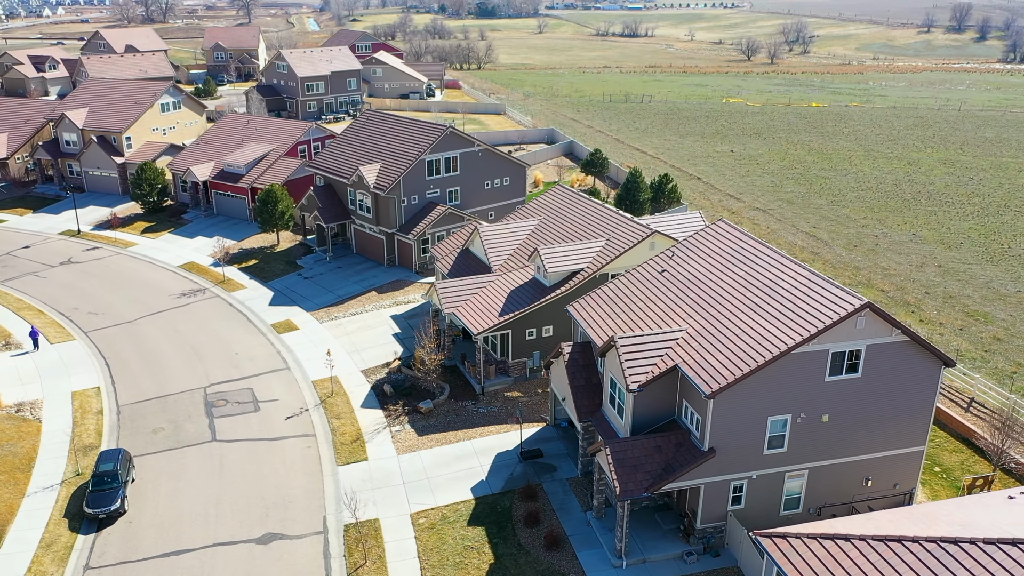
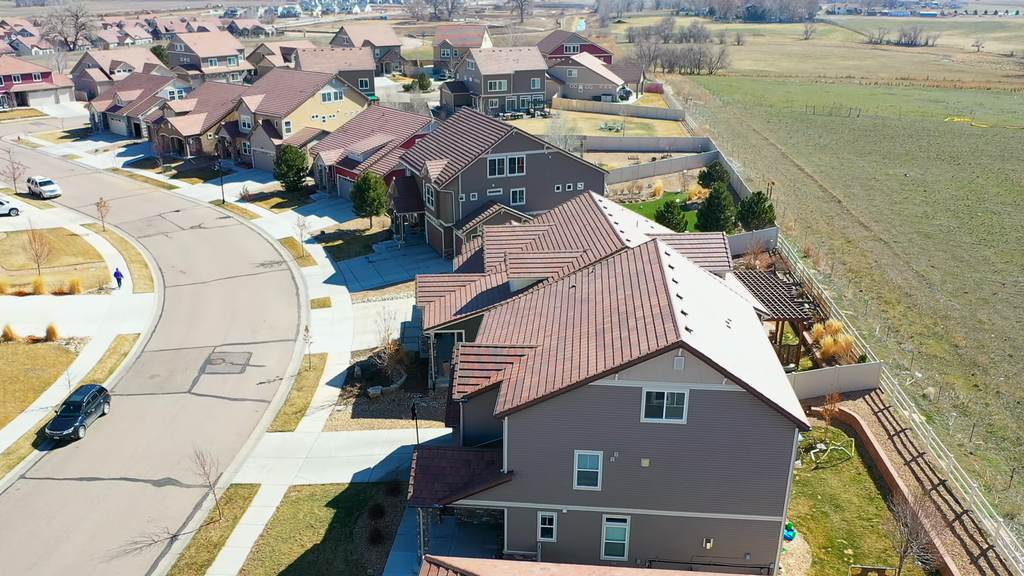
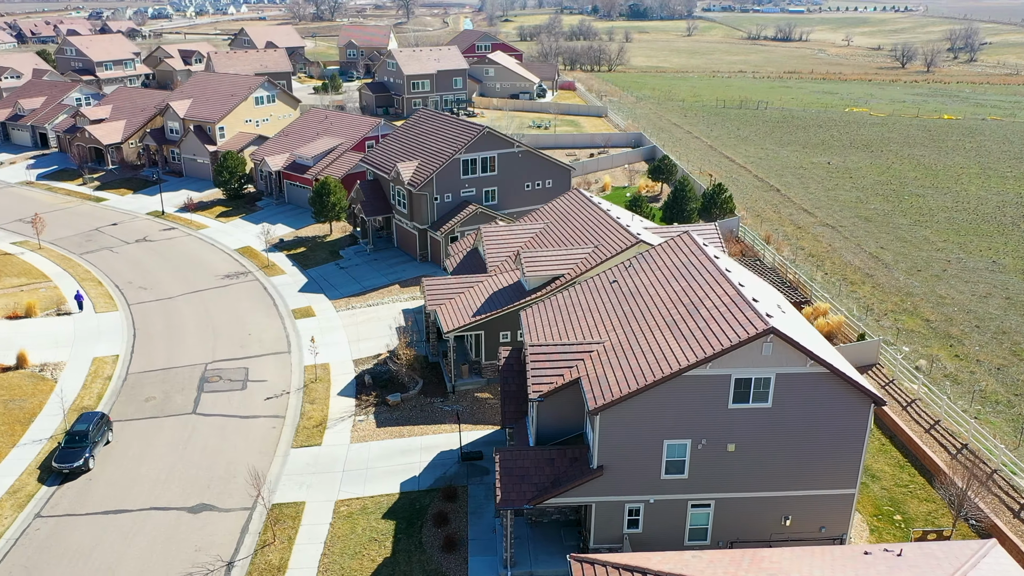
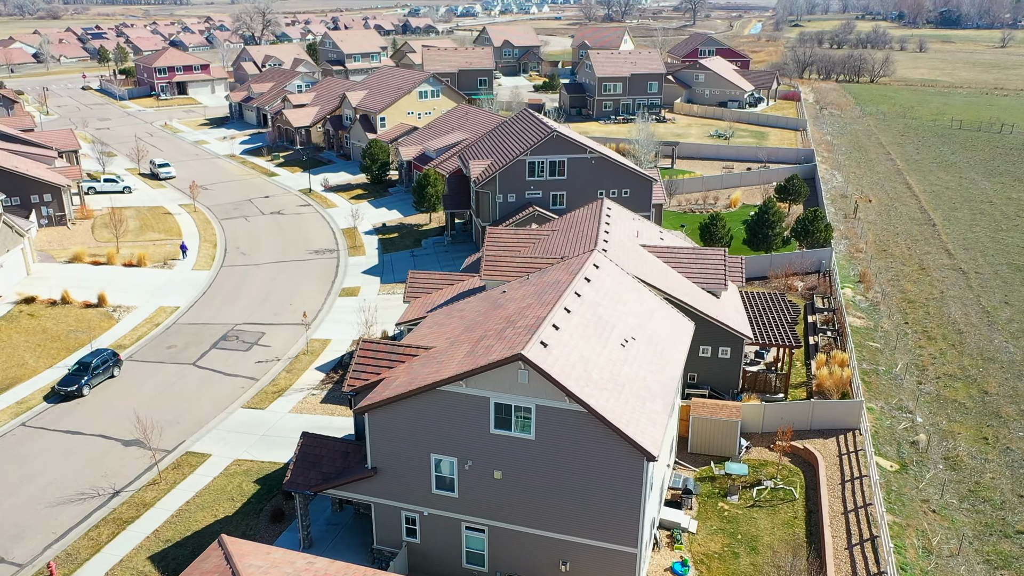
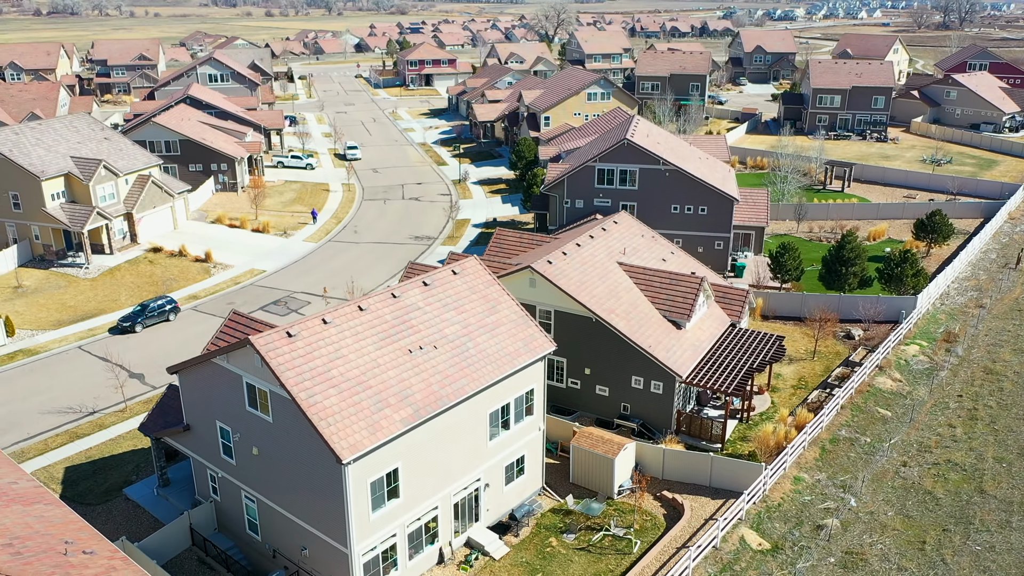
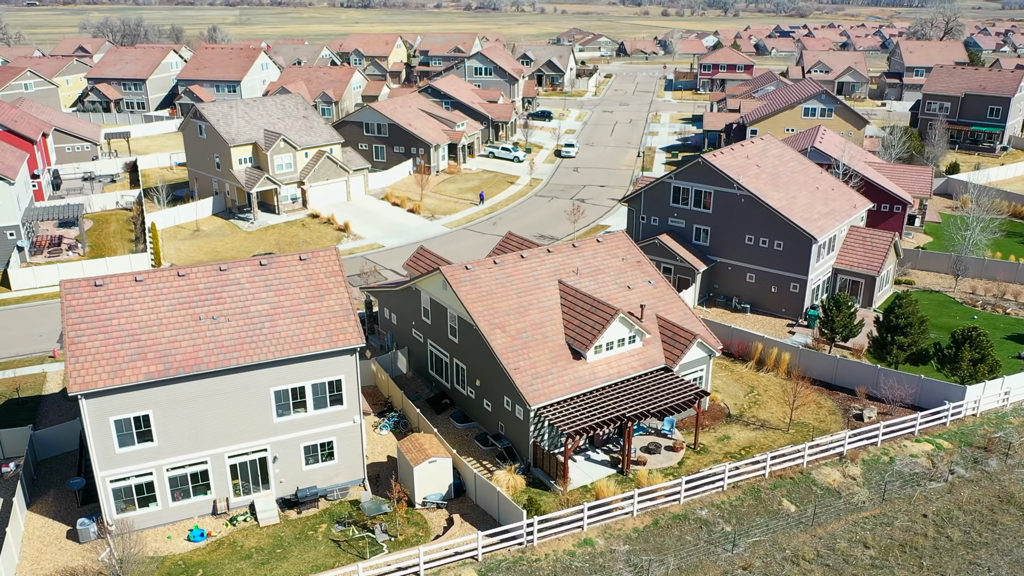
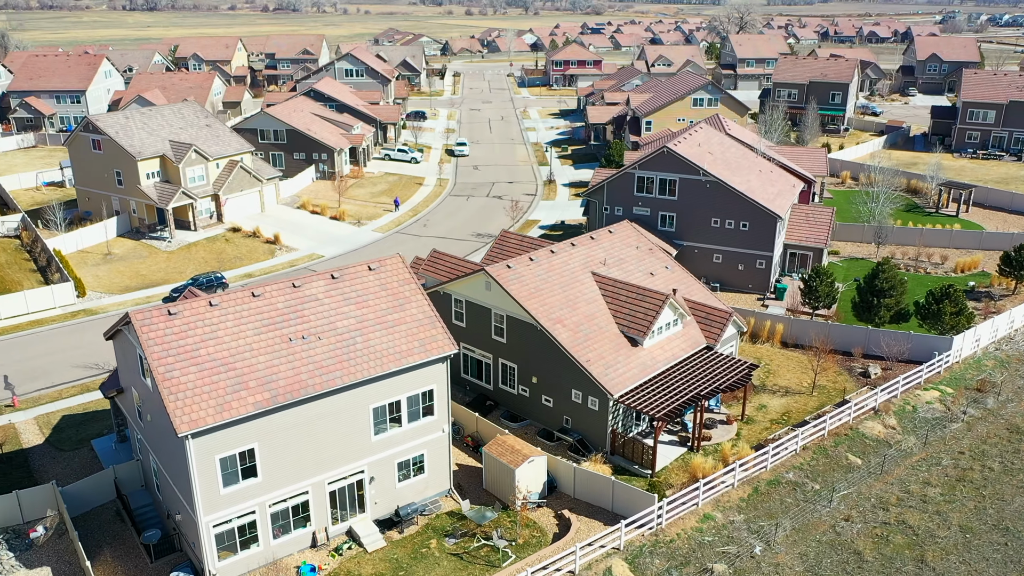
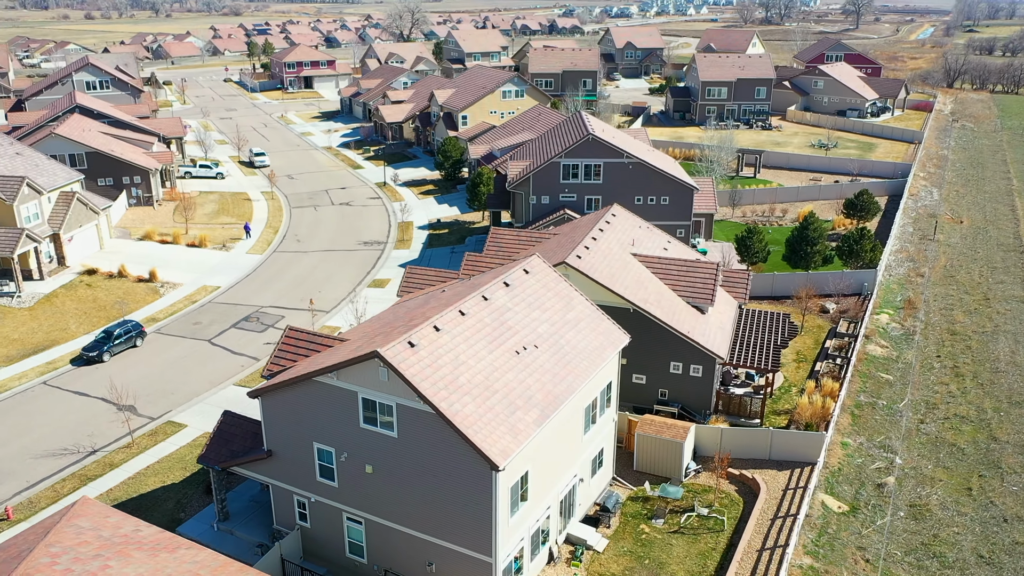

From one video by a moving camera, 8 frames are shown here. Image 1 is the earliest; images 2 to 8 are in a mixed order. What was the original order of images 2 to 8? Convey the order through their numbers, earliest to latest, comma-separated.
3, 2, 4, 8, 5, 7, 6
